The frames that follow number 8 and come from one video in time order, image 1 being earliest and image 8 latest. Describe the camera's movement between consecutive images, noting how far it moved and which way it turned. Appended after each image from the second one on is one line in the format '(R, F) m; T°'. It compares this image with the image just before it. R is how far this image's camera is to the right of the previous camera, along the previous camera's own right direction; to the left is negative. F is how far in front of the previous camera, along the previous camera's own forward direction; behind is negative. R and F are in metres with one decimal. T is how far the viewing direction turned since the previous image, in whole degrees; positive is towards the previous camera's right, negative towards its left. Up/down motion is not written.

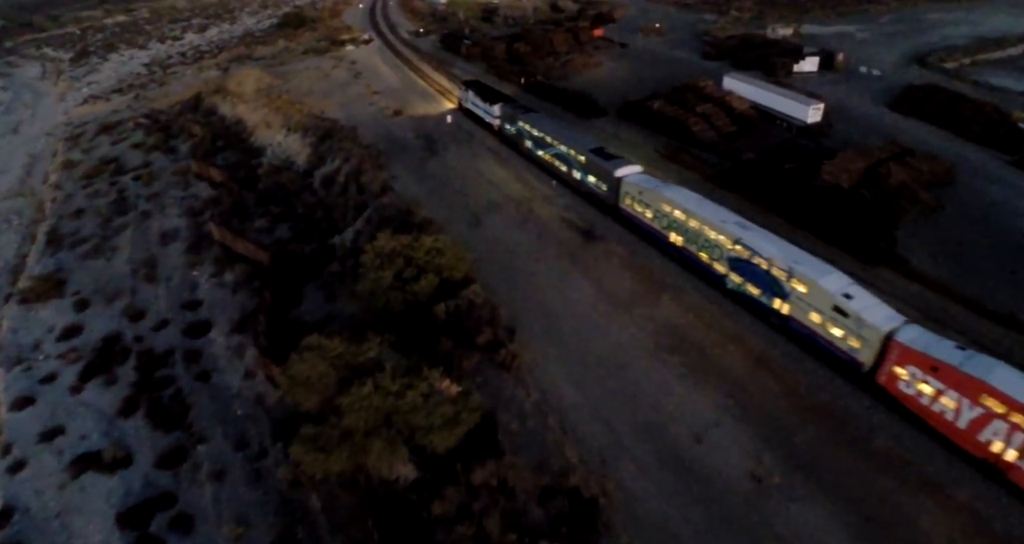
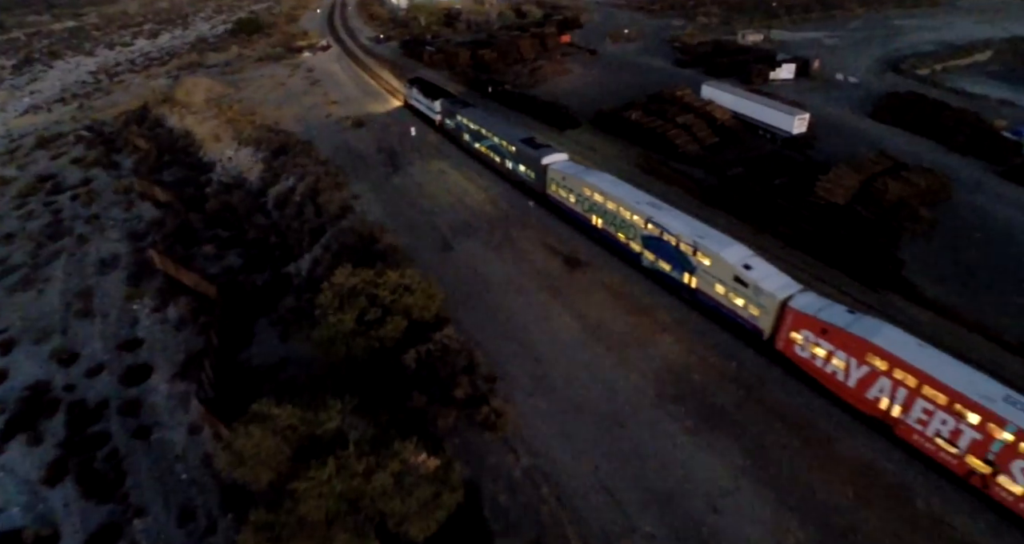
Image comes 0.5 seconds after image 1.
(-0.5, +3.0) m; +3°
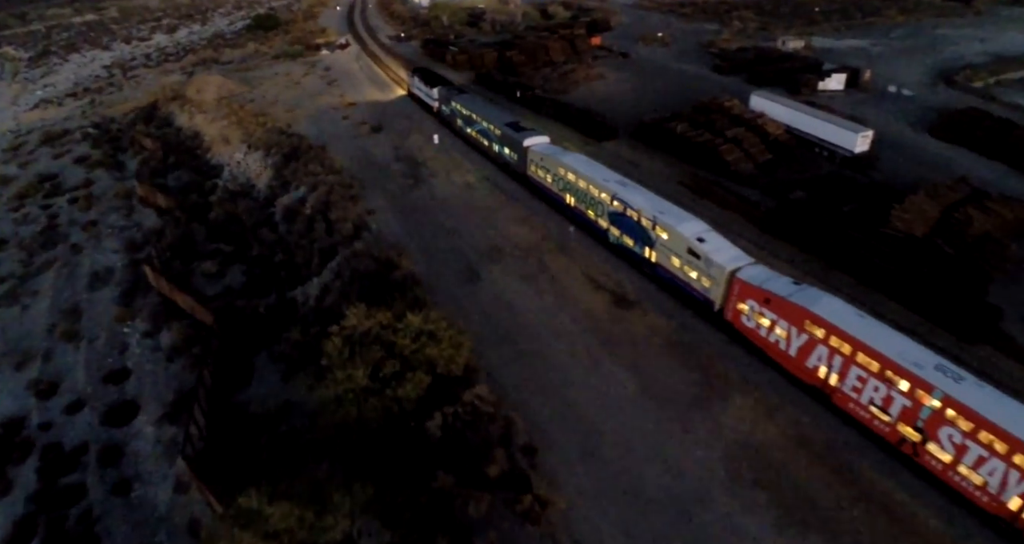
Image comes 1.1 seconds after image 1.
(-1.1, +4.0) m; -1°
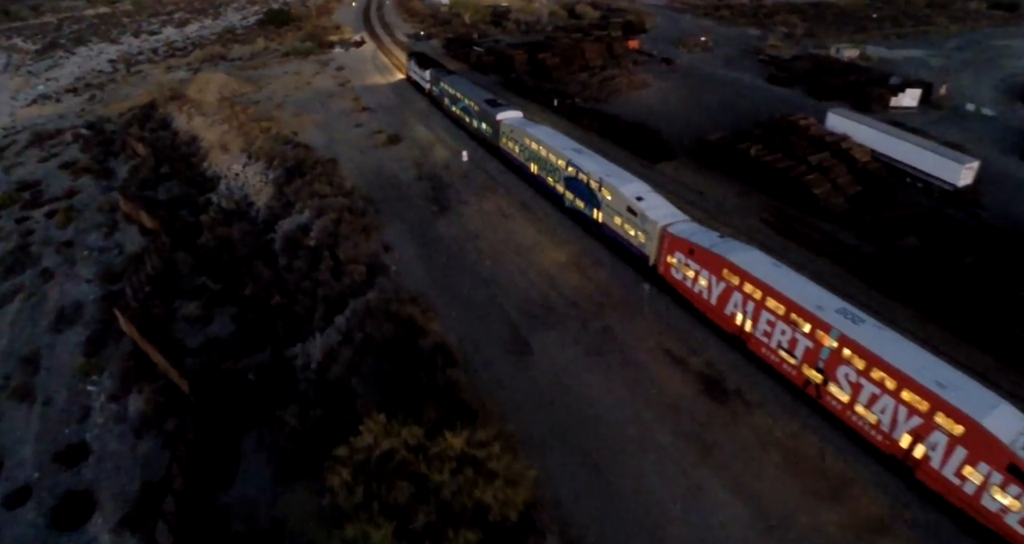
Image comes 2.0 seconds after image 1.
(-1.8, +6.1) m; -1°
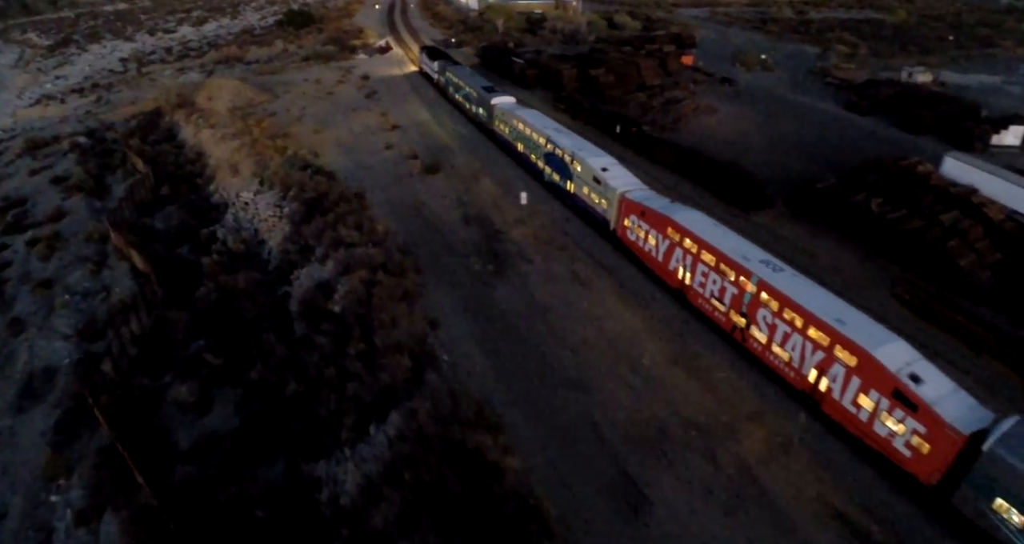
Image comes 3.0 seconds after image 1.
(-2.8, +6.3) m; -1°
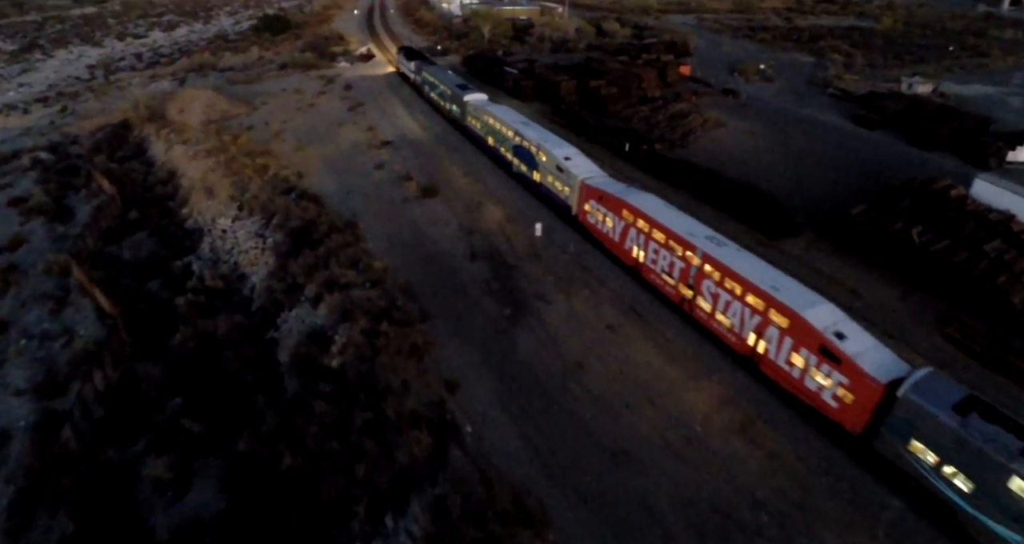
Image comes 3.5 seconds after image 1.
(-1.5, +2.9) m; +2°
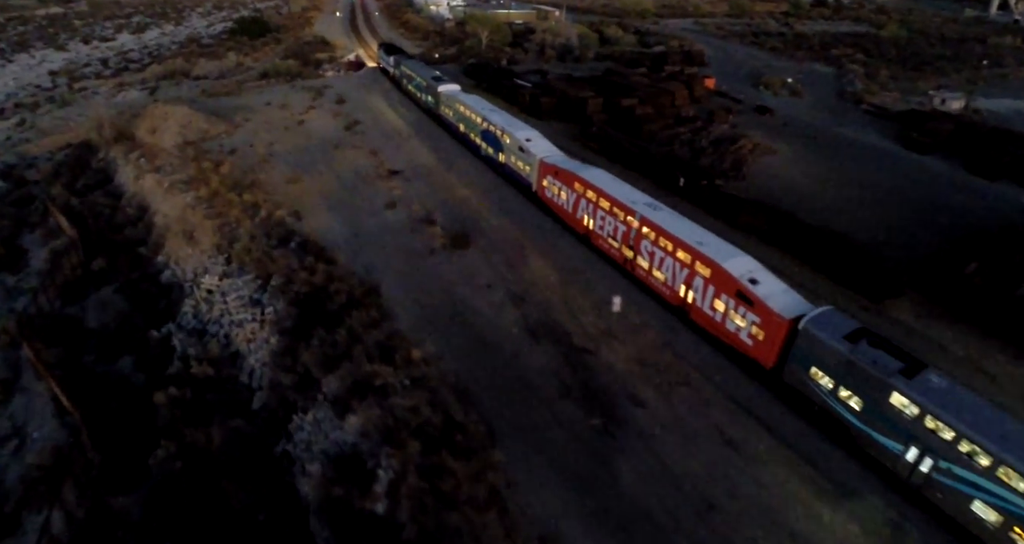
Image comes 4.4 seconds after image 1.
(-3.3, +5.6) m; +2°
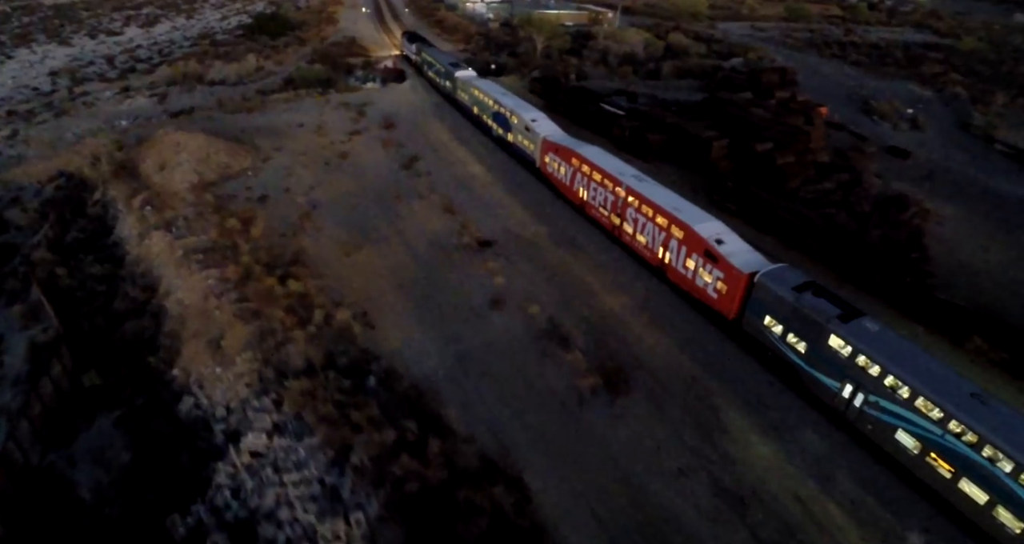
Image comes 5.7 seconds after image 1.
(-5.8, +8.9) m; 0°
